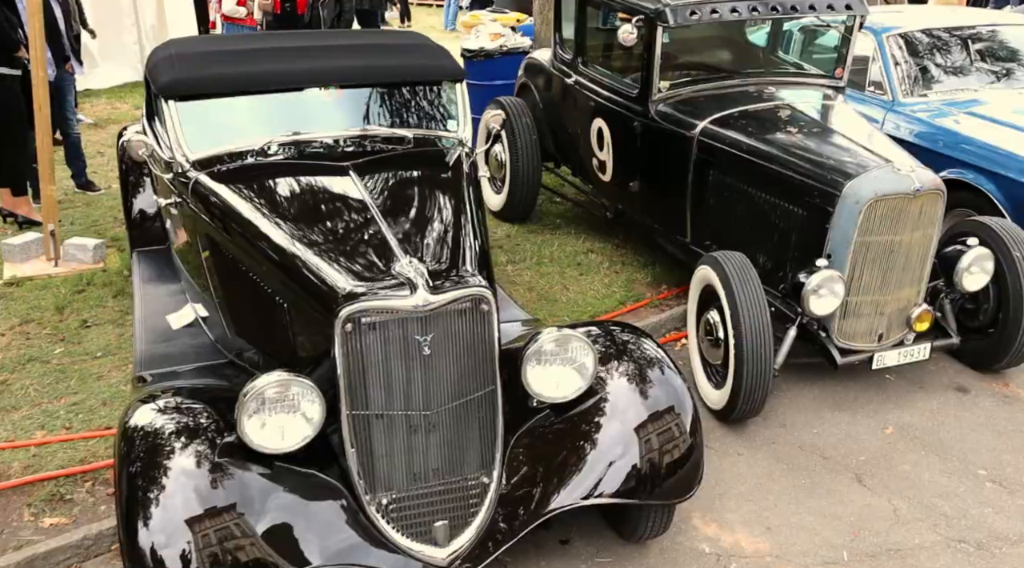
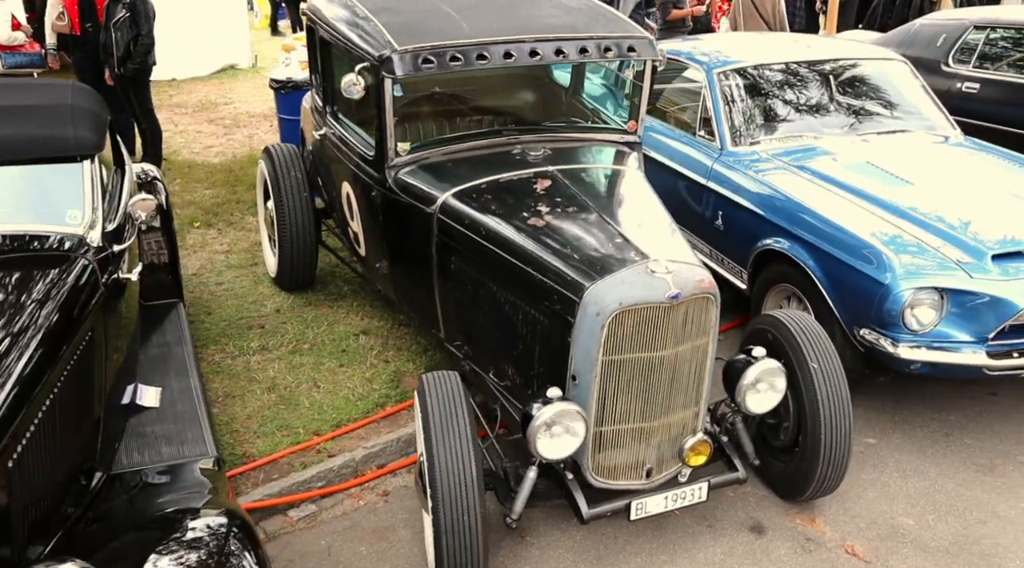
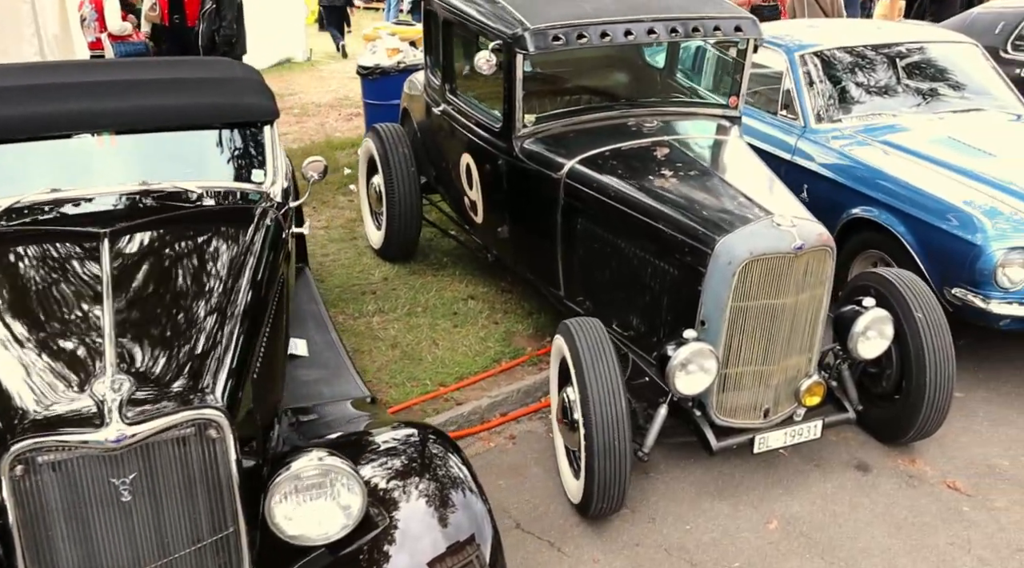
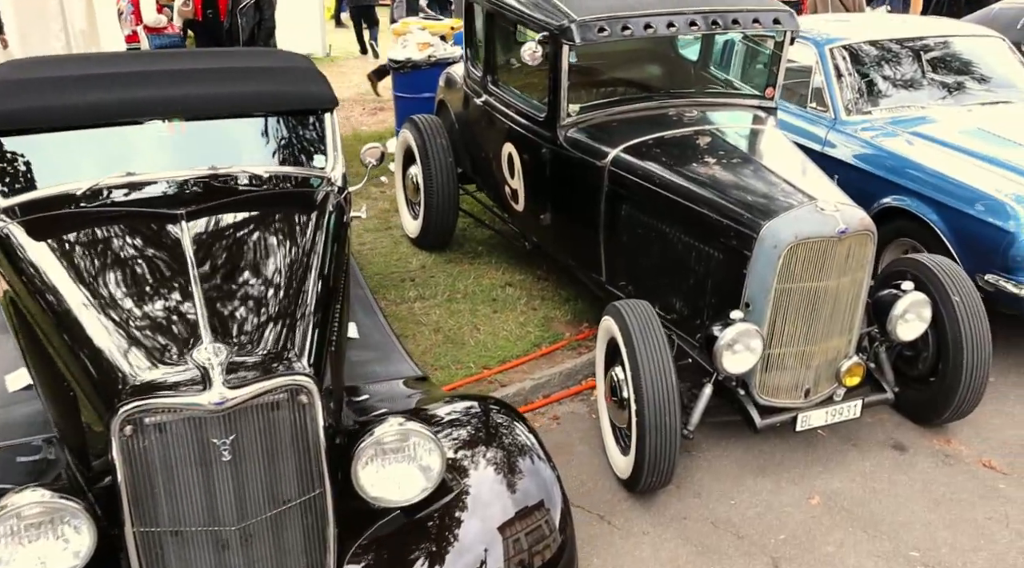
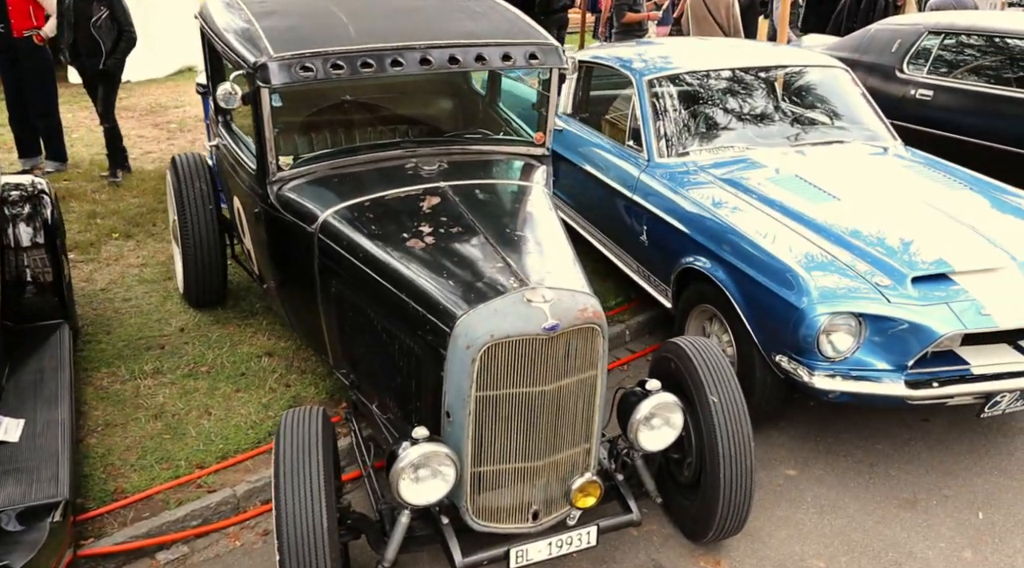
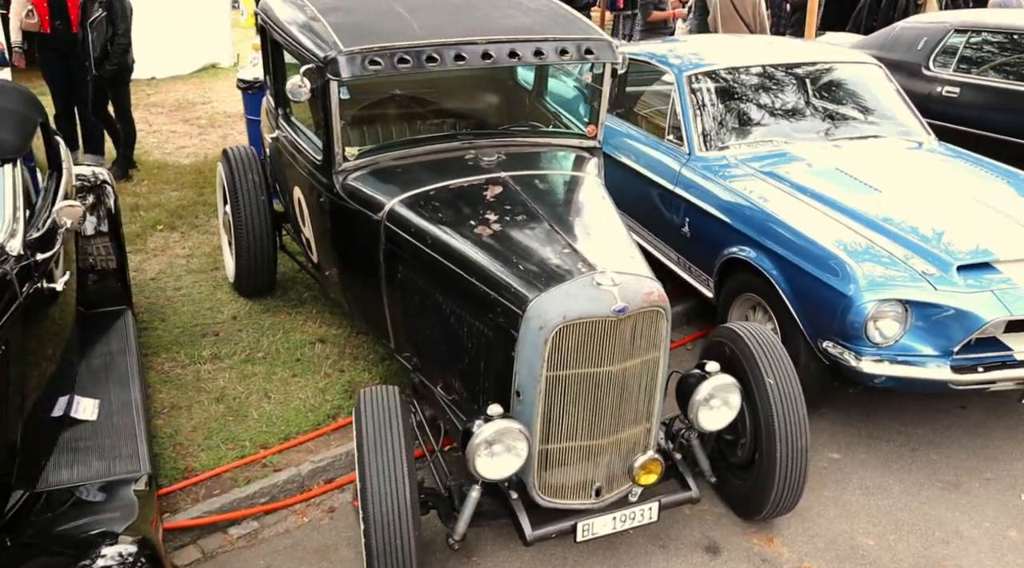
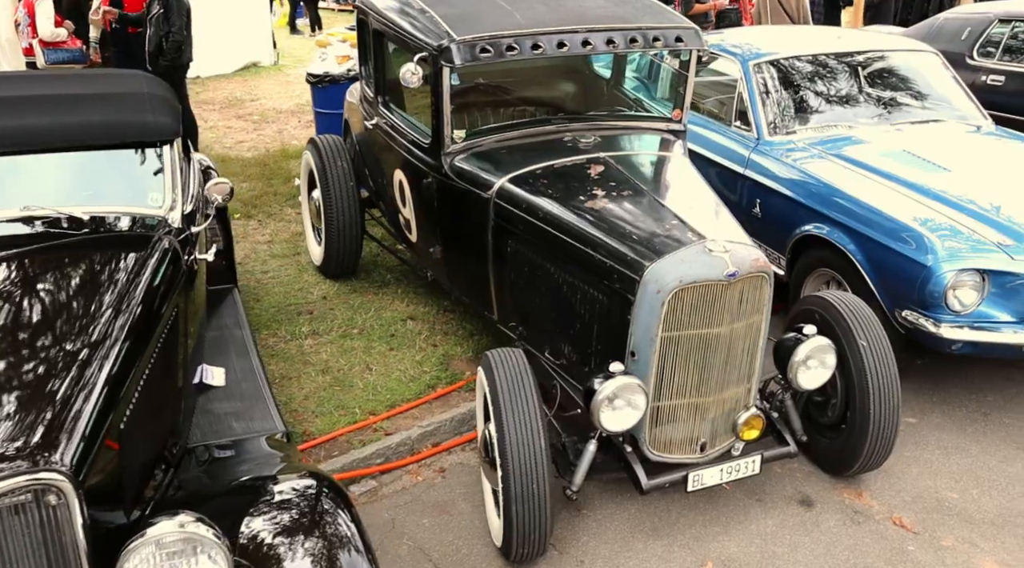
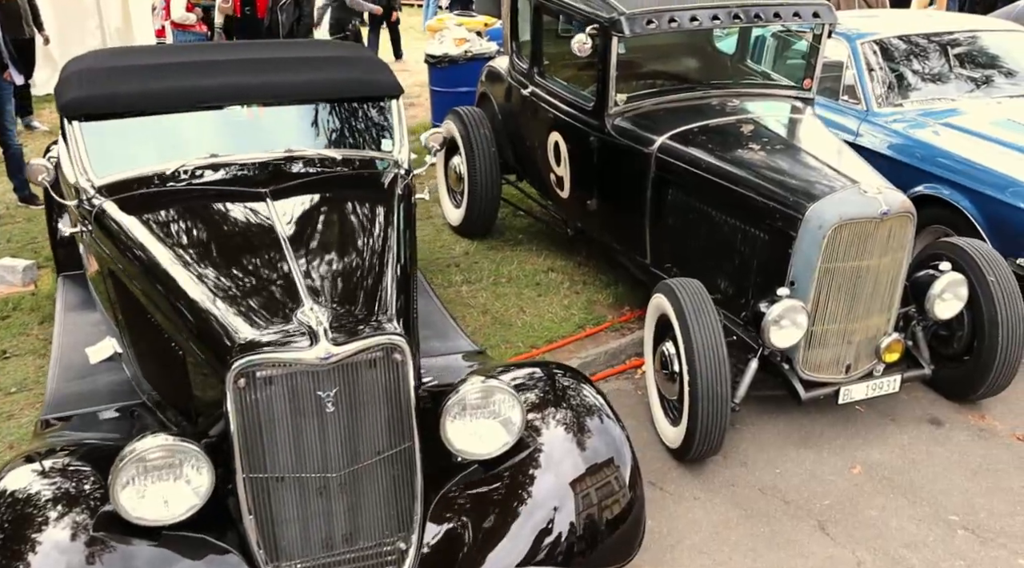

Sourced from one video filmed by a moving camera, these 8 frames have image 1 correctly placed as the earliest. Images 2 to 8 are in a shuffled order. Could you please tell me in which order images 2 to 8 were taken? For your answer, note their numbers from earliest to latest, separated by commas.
8, 4, 3, 7, 2, 6, 5
